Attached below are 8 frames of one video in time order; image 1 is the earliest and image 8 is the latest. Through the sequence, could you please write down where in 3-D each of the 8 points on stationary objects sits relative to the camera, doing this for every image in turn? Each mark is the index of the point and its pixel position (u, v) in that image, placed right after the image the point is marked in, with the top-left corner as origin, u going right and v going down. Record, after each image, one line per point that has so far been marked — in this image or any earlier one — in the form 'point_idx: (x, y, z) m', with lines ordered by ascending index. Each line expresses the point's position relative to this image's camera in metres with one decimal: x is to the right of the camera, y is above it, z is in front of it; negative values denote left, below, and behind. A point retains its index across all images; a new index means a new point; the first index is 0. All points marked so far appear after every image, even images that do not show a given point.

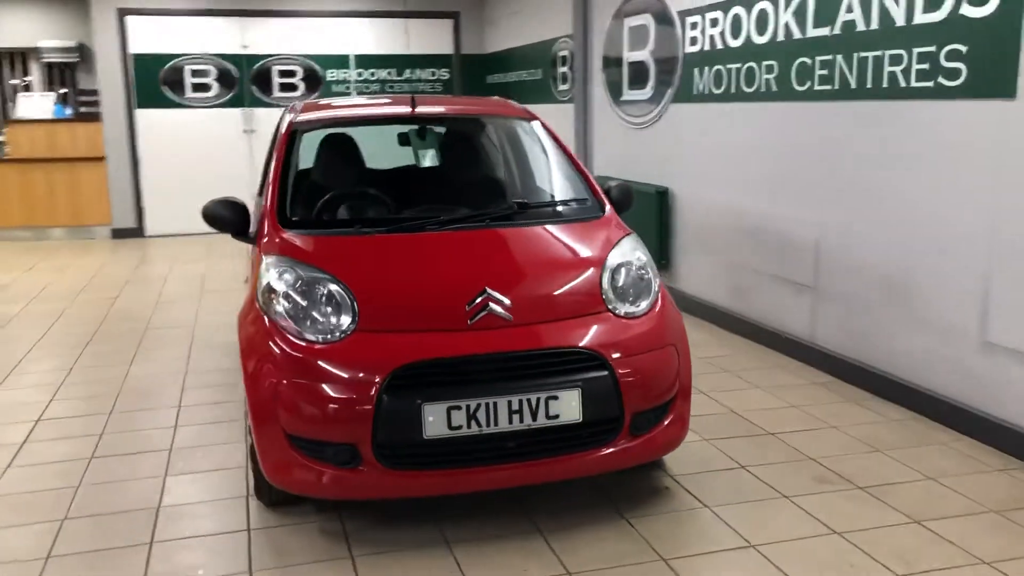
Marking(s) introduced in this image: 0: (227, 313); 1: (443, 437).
0: (-1.8, -0.2, +5.9) m
1: (-0.2, -0.4, +2.6) m
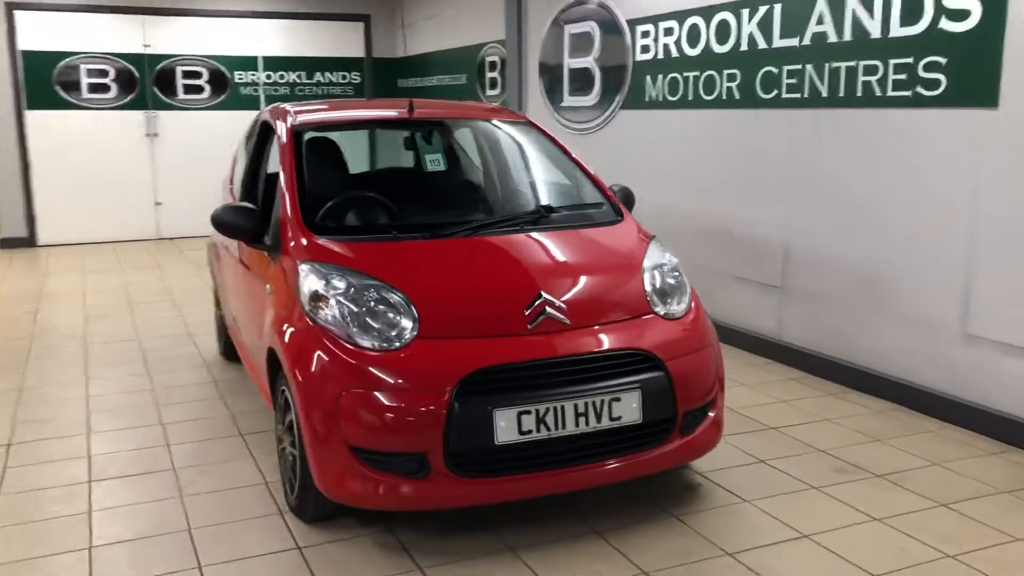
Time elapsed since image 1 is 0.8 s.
0: (-2.0, -0.2, +5.6) m
1: (0.0, -0.4, +2.6) m
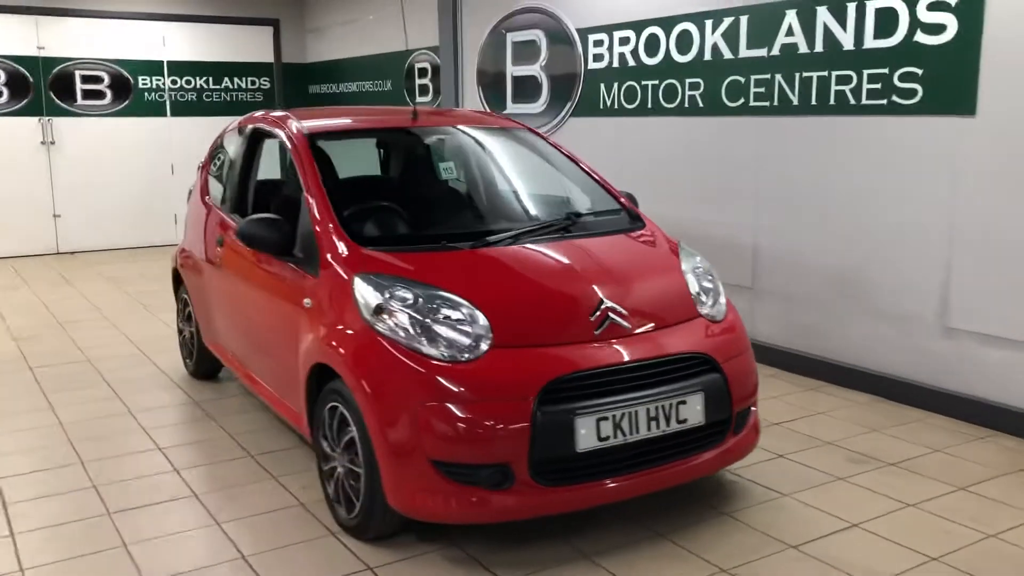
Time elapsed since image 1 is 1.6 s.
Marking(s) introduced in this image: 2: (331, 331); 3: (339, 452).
0: (-2.2, -0.3, +5.3) m
1: (+0.2, -0.4, +2.6) m
2: (-0.5, -0.1, +2.8) m
3: (-0.5, -0.5, +2.8) m
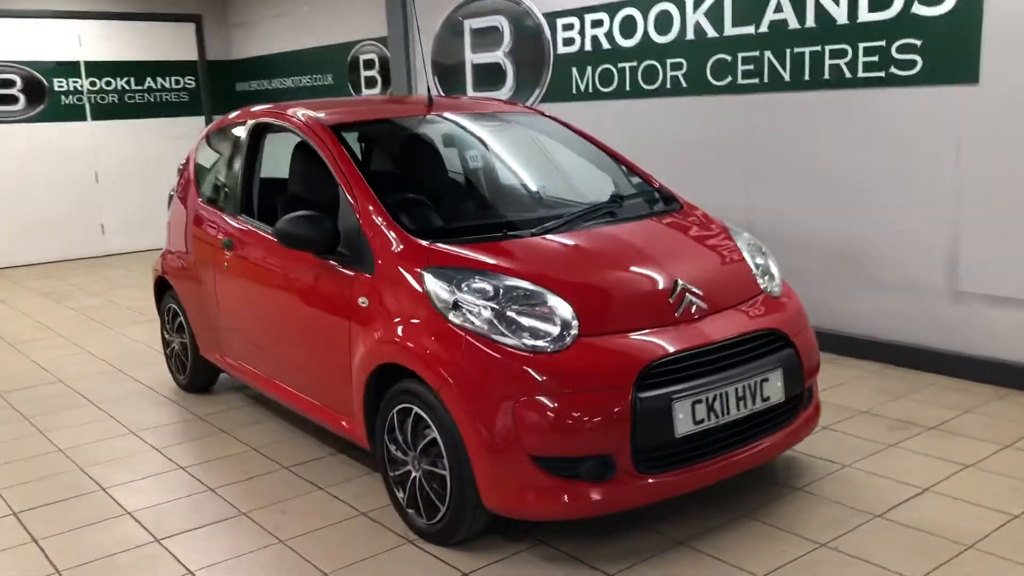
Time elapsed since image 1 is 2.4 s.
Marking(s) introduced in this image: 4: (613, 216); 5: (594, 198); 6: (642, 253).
0: (-2.3, -0.4, +5.0) m
1: (+0.5, -0.4, +2.5) m
2: (-0.3, -0.1, +2.7) m
3: (-0.3, -0.5, +2.7) m
4: (+0.3, +0.2, +3.2) m
5: (+0.3, +0.4, +3.8) m
6: (+0.4, +0.1, +2.8) m
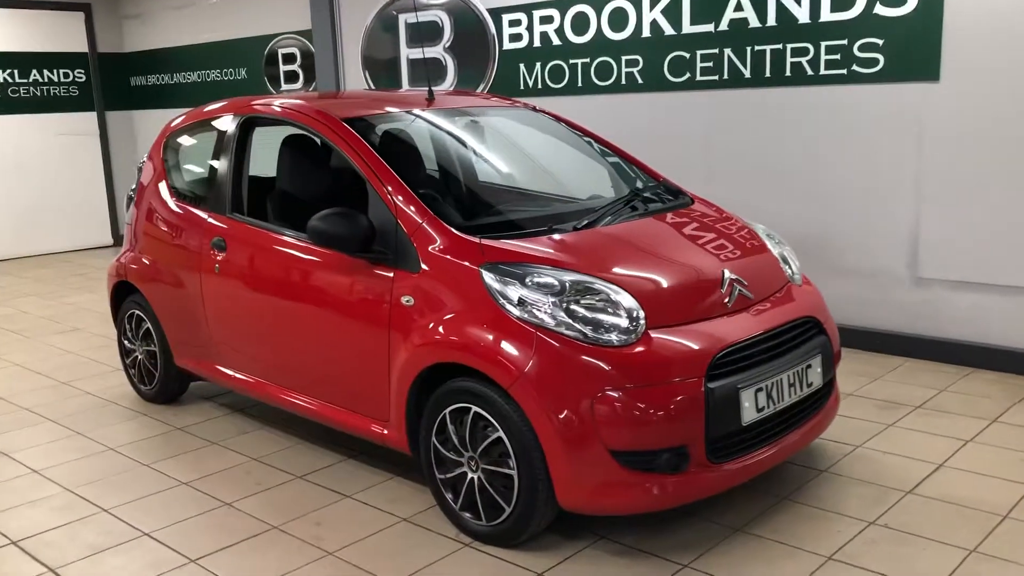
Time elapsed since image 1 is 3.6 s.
0: (-2.4, -0.4, +4.6) m
1: (+0.7, -0.4, +2.6) m
2: (-0.2, -0.1, +2.6) m
3: (-0.1, -0.5, +2.6) m
4: (+0.4, +0.3, +3.2) m
5: (+0.3, +0.4, +3.8) m
6: (+0.5, +0.1, +2.8) m
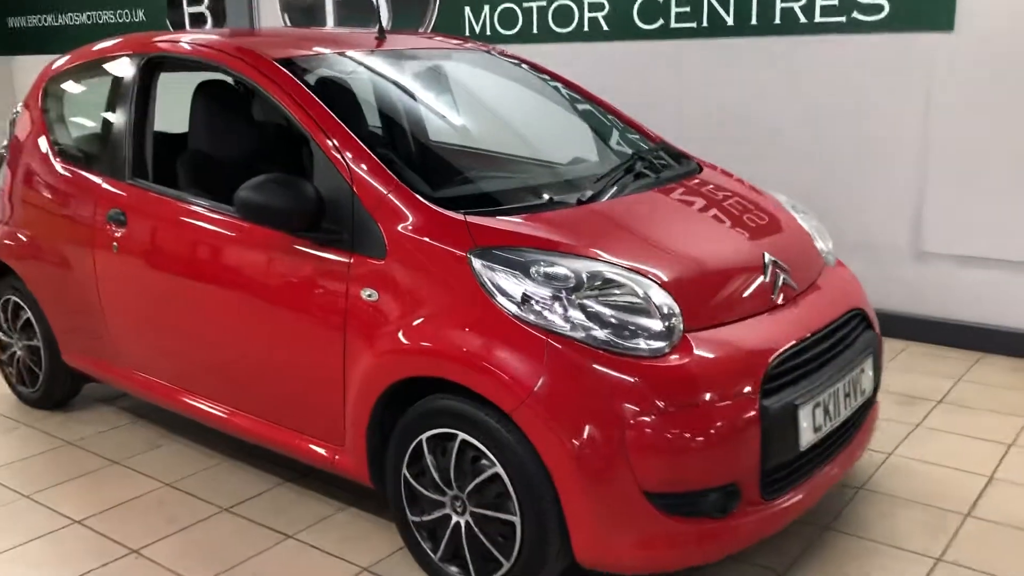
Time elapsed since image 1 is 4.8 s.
0: (-2.6, -0.3, +3.8) m
1: (+0.6, -0.3, +2.0) m
2: (-0.2, -0.1, +2.0) m
3: (-0.1, -0.5, +2.0) m
4: (+0.3, +0.3, +2.6) m
5: (+0.2, +0.5, +3.2) m
6: (+0.5, +0.2, +2.3) m
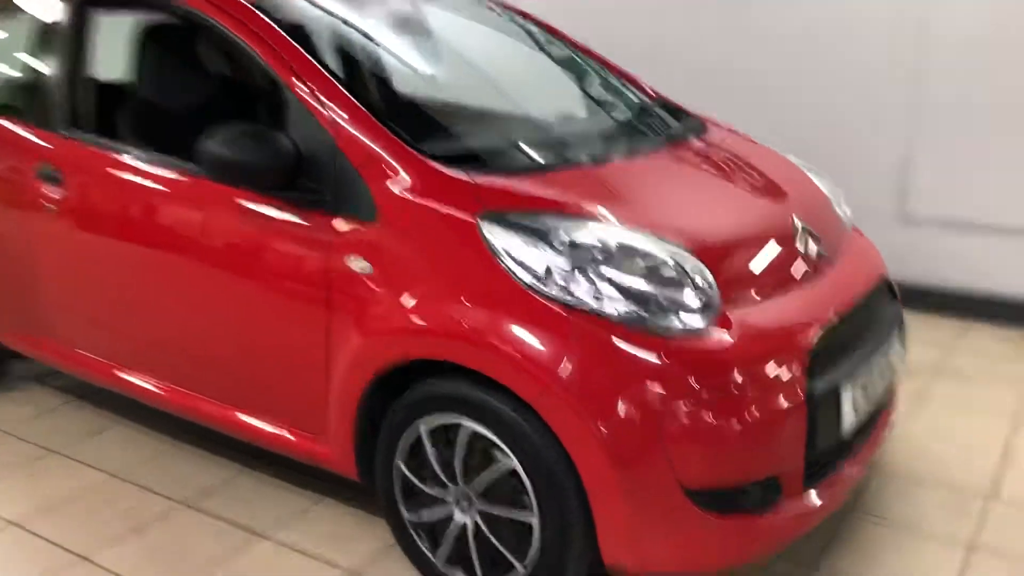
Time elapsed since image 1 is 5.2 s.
0: (-2.7, -0.2, +3.4) m
1: (+0.7, -0.3, +1.9) m
2: (-0.1, 0.0, +1.8) m
3: (-0.1, -0.4, +1.8) m
4: (+0.3, +0.4, +2.4) m
5: (+0.1, +0.6, +3.0) m
6: (+0.5, +0.2, +2.1) m
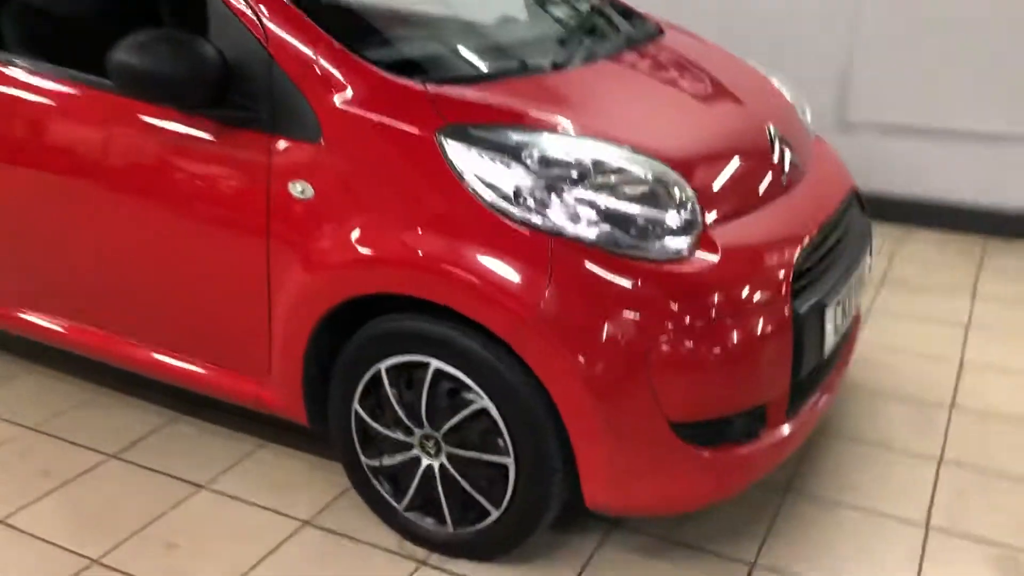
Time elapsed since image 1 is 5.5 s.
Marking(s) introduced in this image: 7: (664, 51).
0: (-2.9, 0.0, +3.0) m
1: (+0.6, -0.1, +1.8) m
2: (-0.2, +0.1, +1.6) m
3: (-0.1, -0.3, +1.7) m
4: (+0.2, +0.6, +2.2) m
5: (-0.1, +0.8, +2.7) m
6: (+0.4, +0.4, +1.9) m
7: (+0.3, +0.6, +2.2) m
